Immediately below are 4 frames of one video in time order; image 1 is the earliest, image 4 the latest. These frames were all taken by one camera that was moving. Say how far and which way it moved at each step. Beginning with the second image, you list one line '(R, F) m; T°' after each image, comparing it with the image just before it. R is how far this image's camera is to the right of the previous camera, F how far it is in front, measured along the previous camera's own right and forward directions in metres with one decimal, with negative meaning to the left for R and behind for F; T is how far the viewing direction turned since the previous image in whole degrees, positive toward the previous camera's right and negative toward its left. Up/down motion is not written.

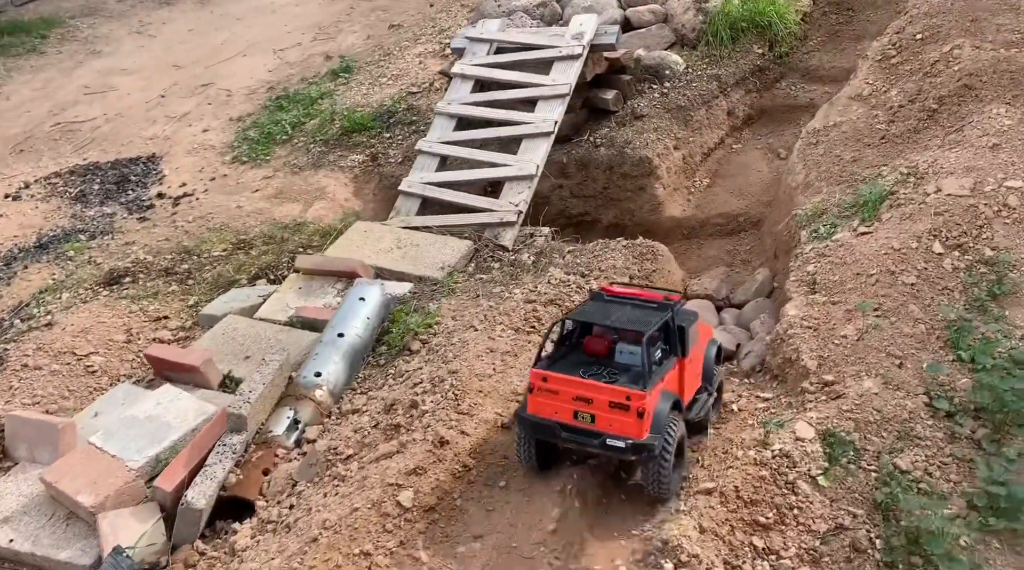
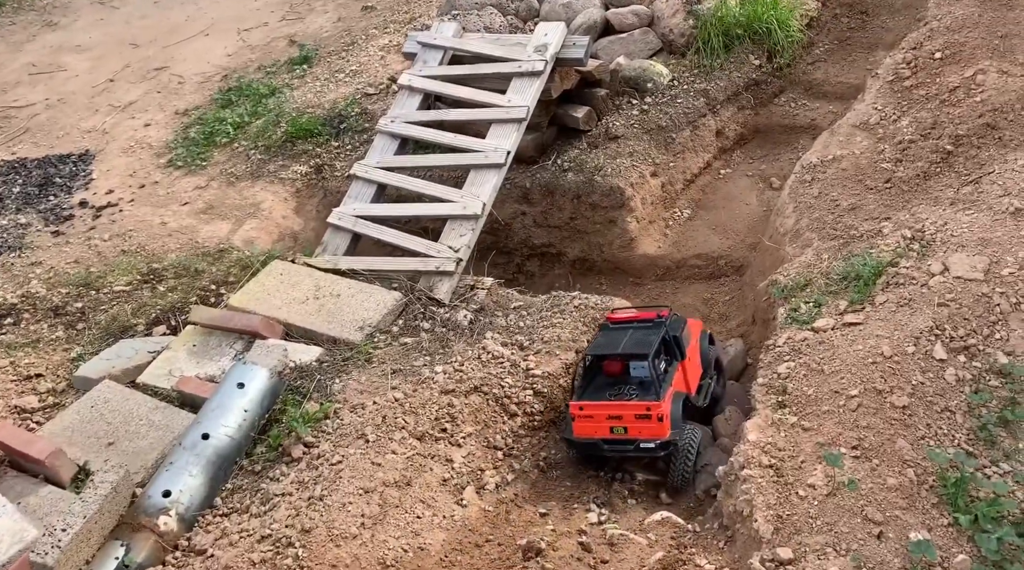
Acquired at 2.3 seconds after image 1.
(+0.6, +1.2) m; -1°
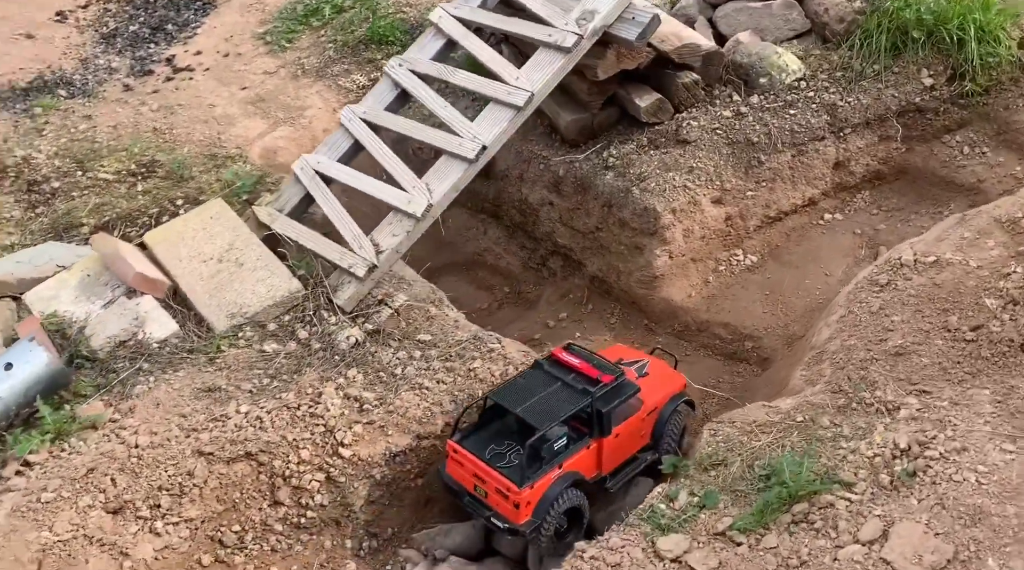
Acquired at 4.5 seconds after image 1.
(+2.1, +2.0) m; -18°
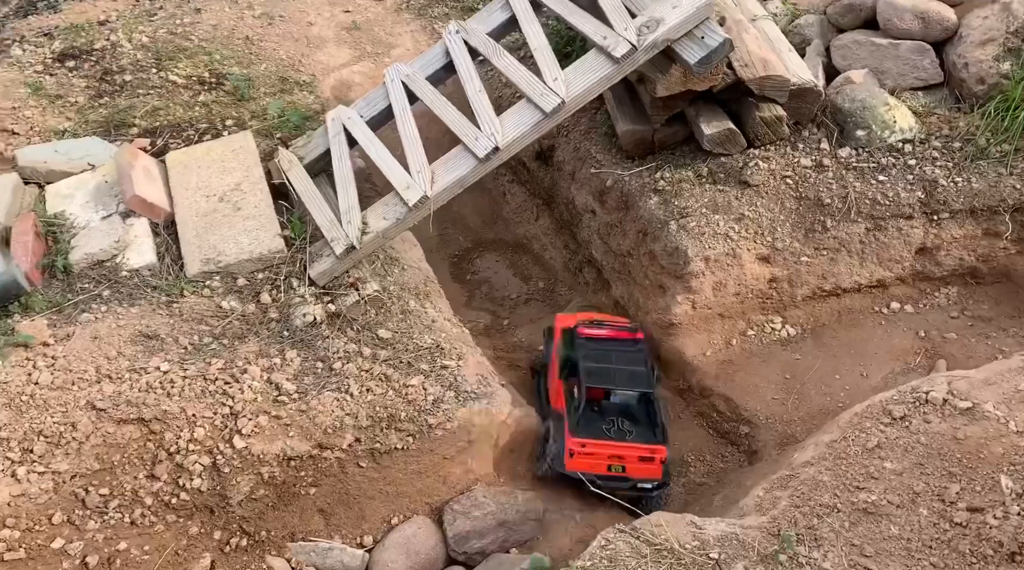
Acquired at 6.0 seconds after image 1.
(+1.1, +0.7) m; -11°
